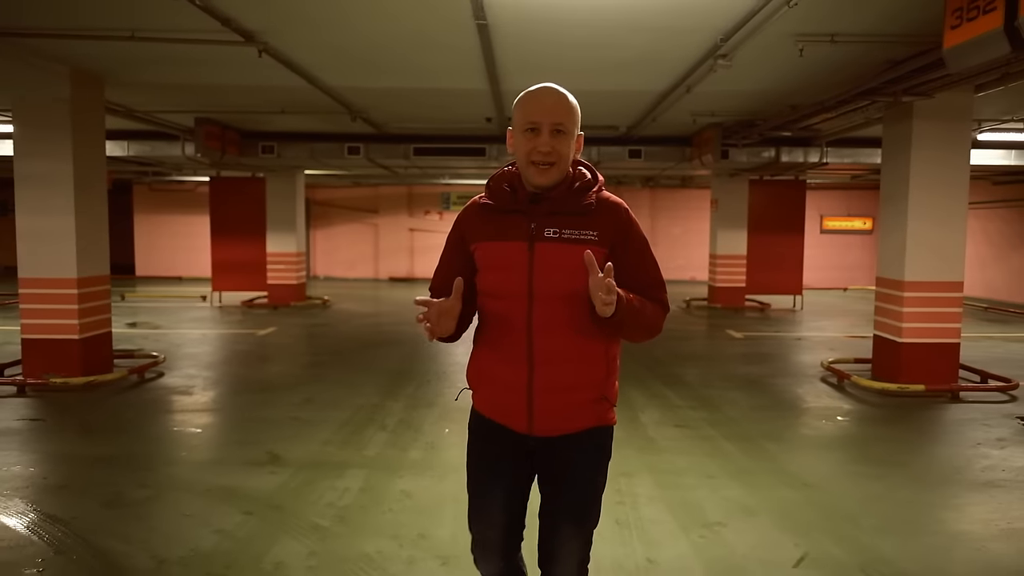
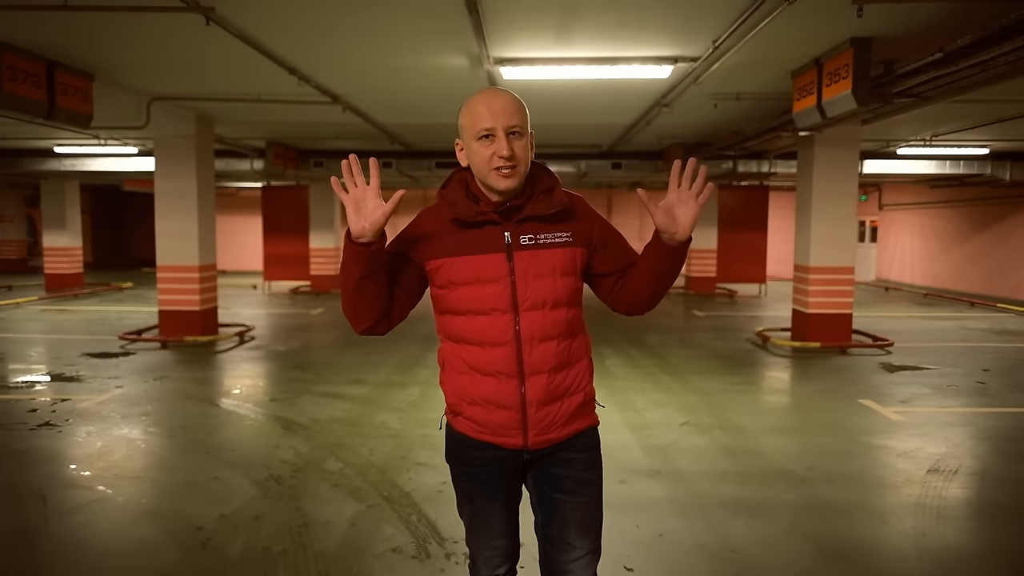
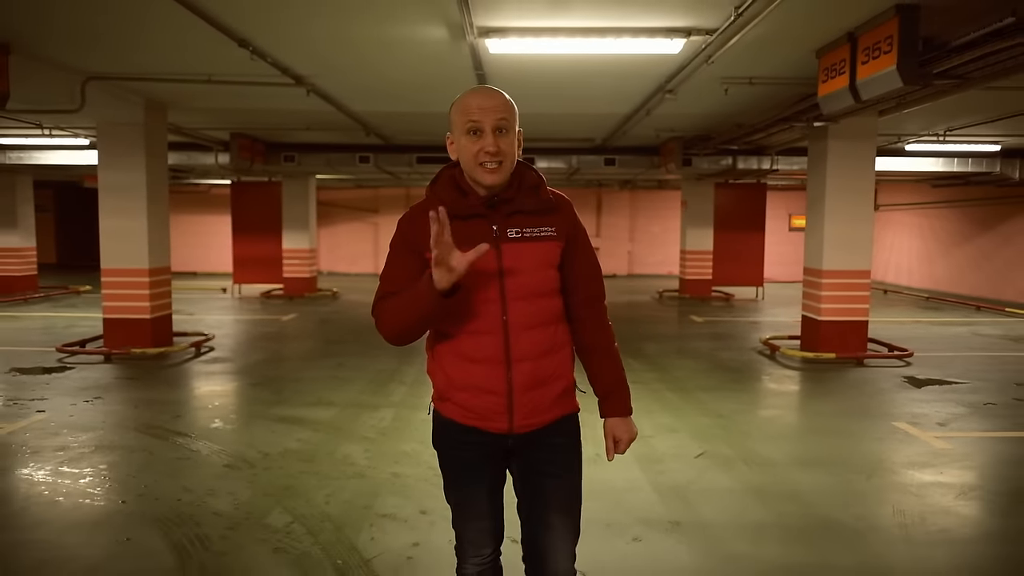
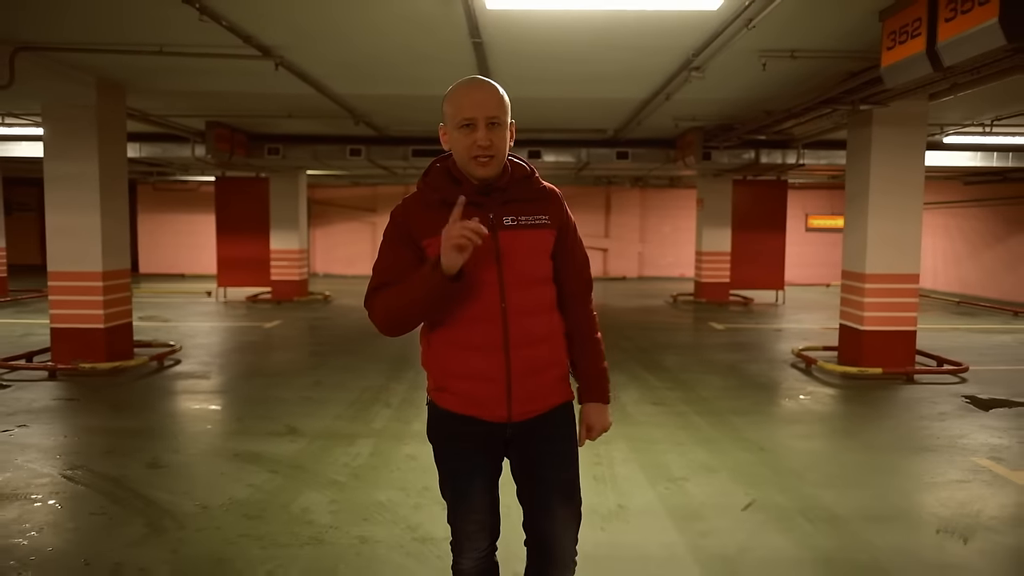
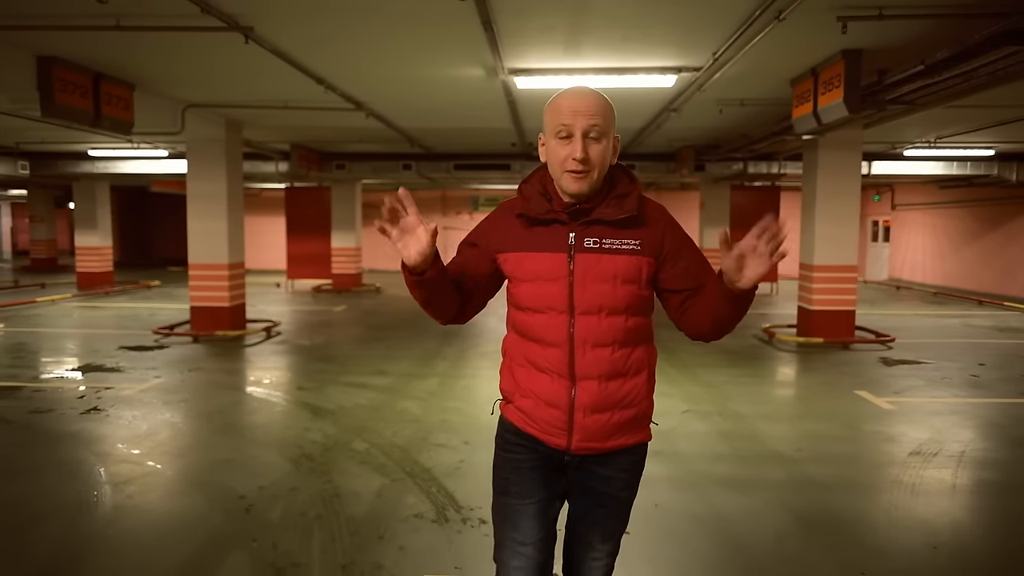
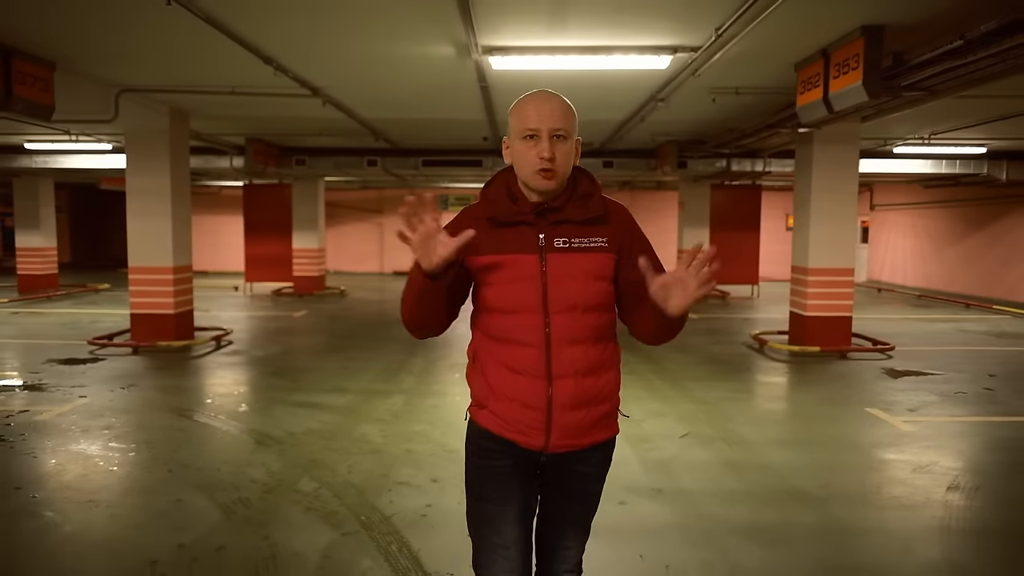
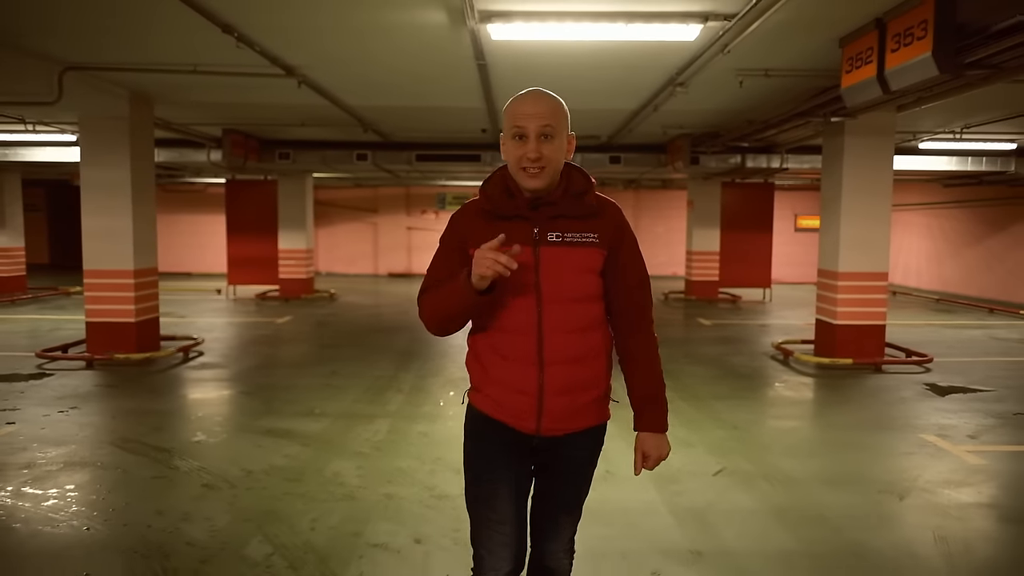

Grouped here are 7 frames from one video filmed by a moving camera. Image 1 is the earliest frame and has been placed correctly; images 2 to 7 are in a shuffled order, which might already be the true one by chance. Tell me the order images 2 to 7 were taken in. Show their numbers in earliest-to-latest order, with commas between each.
4, 7, 3, 6, 2, 5
